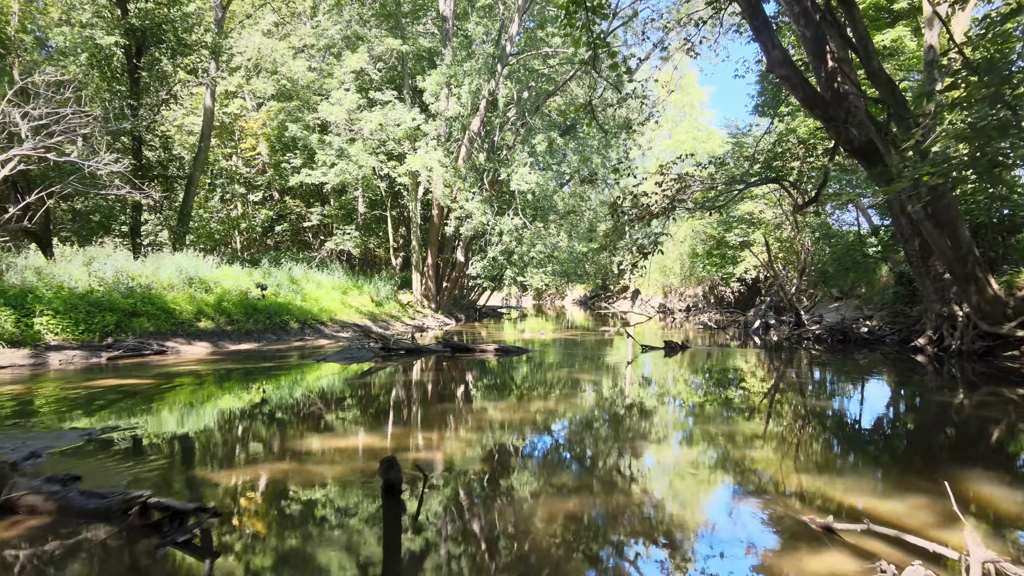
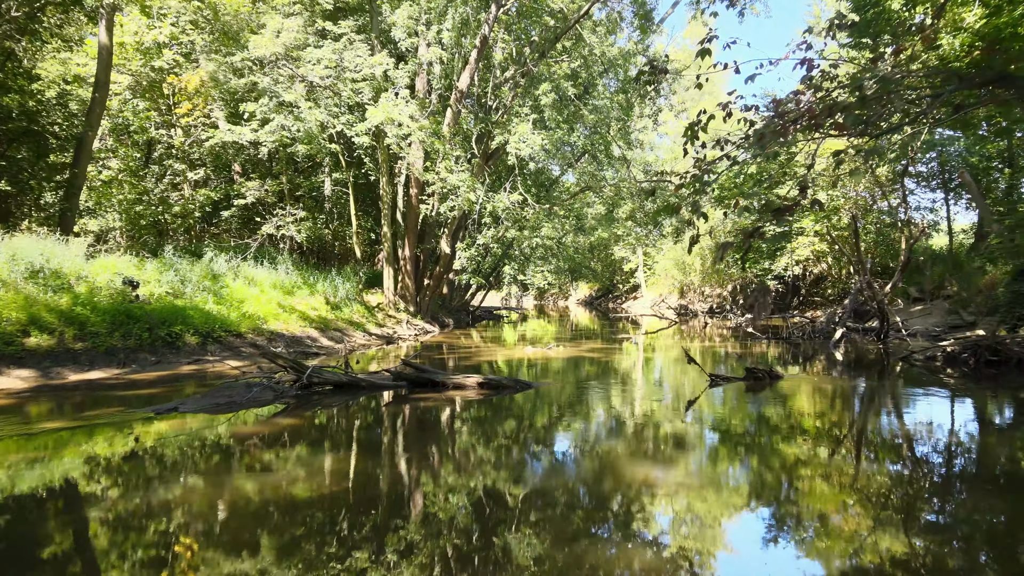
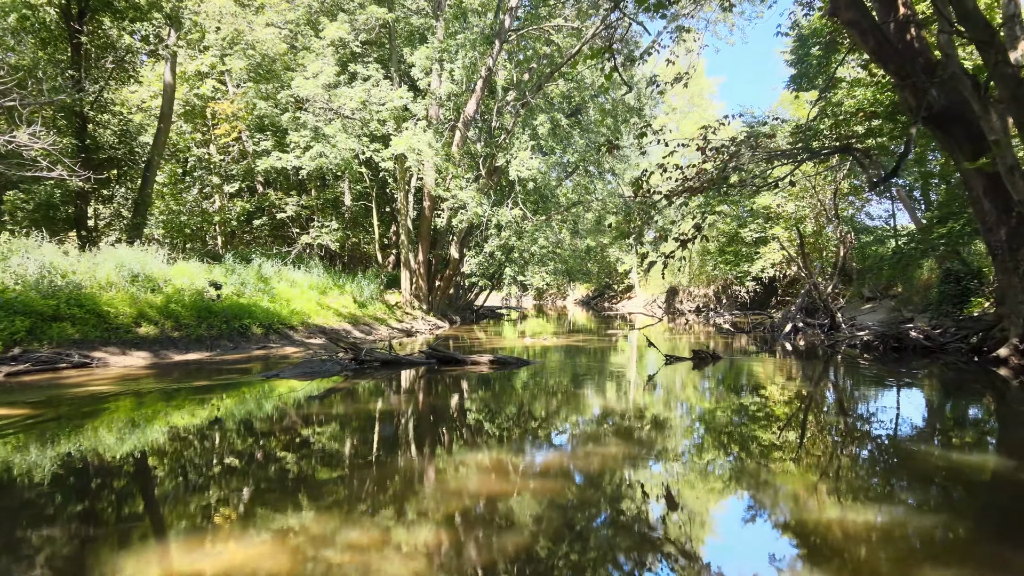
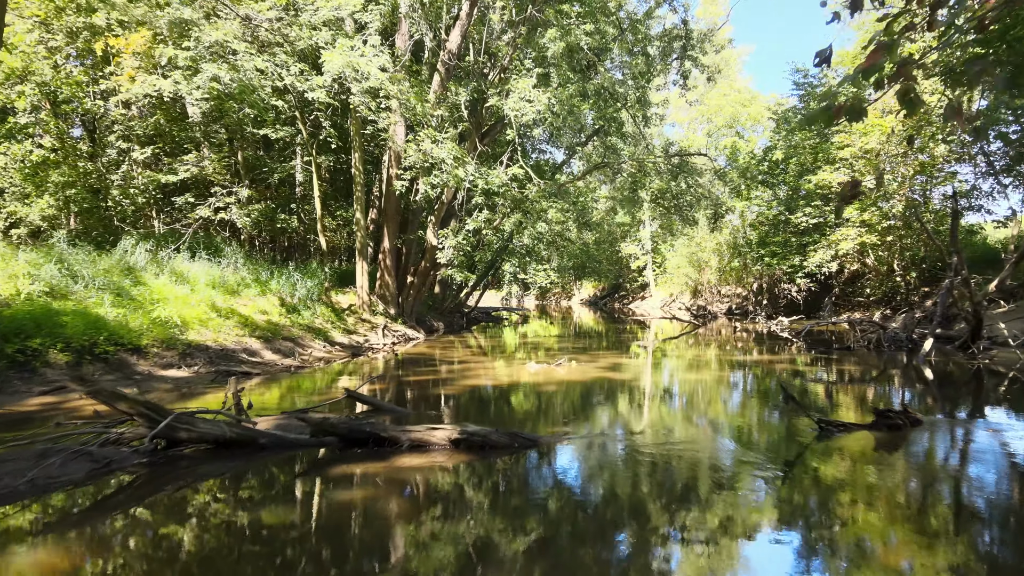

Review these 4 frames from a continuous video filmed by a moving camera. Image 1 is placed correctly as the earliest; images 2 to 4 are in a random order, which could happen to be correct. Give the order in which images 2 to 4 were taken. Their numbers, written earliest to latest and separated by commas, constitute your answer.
3, 2, 4
